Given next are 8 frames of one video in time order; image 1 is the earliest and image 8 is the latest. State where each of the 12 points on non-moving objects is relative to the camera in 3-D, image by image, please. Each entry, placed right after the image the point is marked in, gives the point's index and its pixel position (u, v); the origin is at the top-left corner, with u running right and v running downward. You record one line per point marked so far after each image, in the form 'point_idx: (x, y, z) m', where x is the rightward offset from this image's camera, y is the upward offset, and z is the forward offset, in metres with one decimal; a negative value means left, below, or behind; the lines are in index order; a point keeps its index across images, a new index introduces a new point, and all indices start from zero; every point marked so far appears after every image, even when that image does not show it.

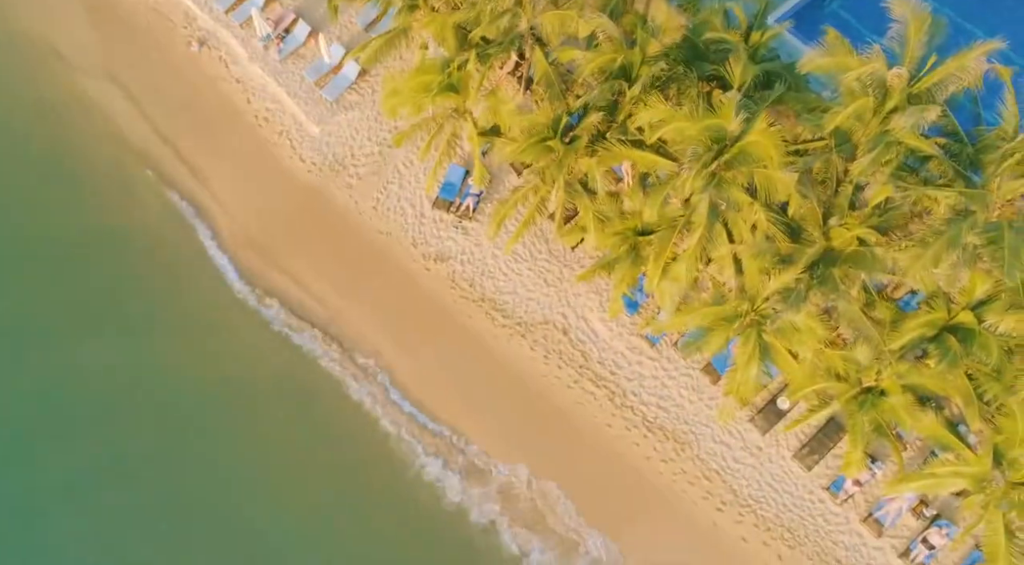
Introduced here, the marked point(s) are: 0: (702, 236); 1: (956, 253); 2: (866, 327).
0: (+3.2, +0.8, +15.2) m
1: (+6.8, +0.5, +13.9) m
2: (+5.9, -0.8, +14.7) m
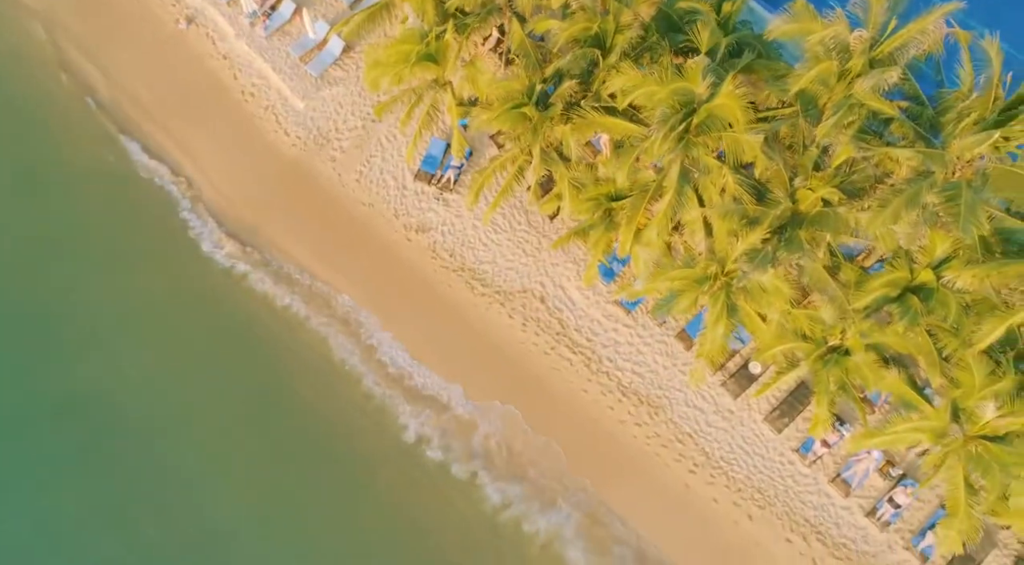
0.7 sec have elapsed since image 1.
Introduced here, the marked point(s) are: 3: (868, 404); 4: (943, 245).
0: (+2.8, +1.5, +15.6) m
1: (+6.4, +1.2, +14.3) m
2: (+5.5, -0.2, +15.1) m
3: (+6.6, -2.2, +16.5) m
4: (+6.9, +0.6, +14.3) m
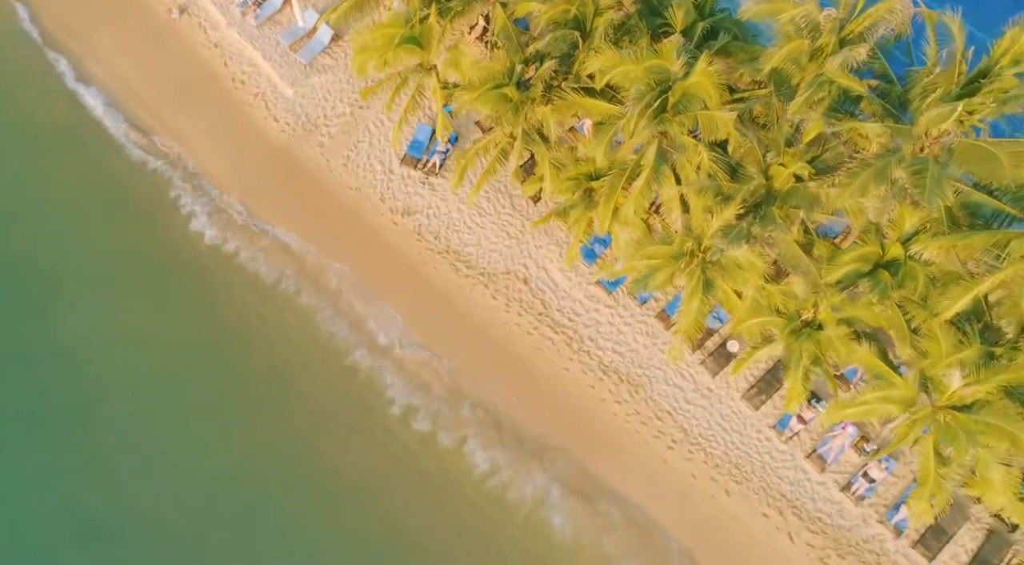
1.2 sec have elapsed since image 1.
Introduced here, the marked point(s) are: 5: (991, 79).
0: (+2.4, +1.9, +16.0) m
1: (+6.0, +1.6, +14.6) m
2: (+5.1, +0.3, +15.4) m
3: (+6.2, -1.8, +16.8) m
4: (+6.6, +1.0, +14.7) m
5: (+7.4, +3.2, +13.8) m
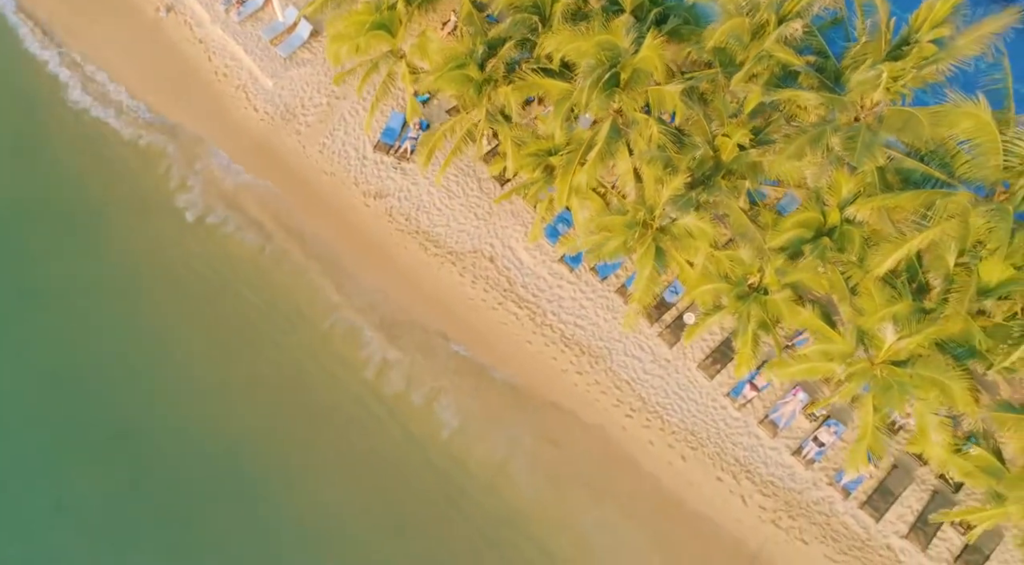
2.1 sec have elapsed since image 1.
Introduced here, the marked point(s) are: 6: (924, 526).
0: (+1.7, +2.5, +16.8) m
1: (+5.3, +2.3, +15.5) m
2: (+4.4, +0.9, +16.2) m
3: (+5.5, -1.2, +17.5) m
4: (+5.8, +1.7, +15.5) m
5: (+6.7, +3.9, +14.7) m
6: (+7.9, -4.7, +17.1) m
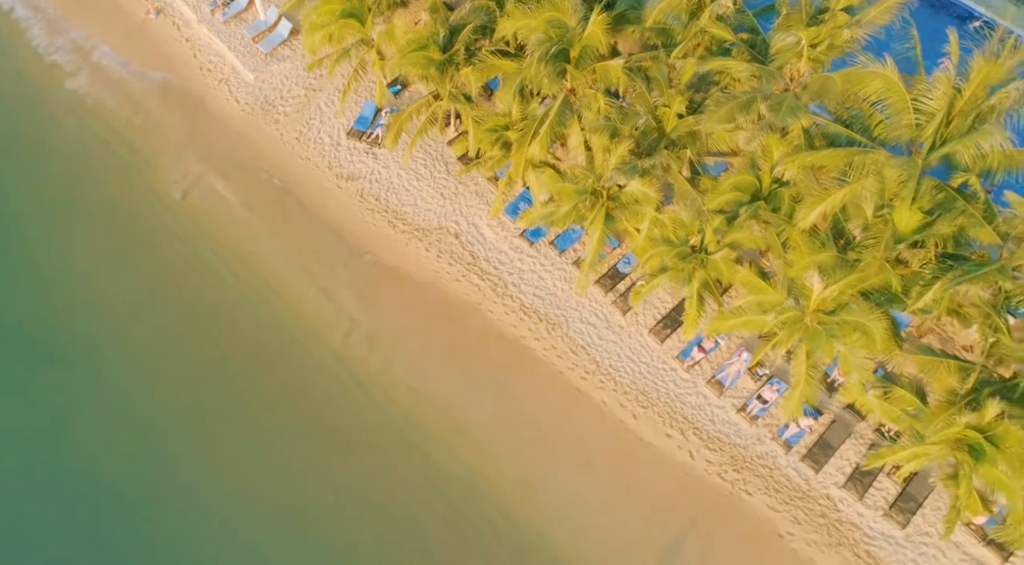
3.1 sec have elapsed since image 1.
0: (+0.8, +3.3, +18.1) m
1: (+4.4, +3.1, +16.7) m
2: (+3.5, +1.7, +17.4) m
3: (+4.6, -0.5, +18.6) m
4: (+5.0, +2.5, +16.7) m
5: (+5.8, +4.8, +16.1) m
6: (+7.1, -3.9, +18.0) m
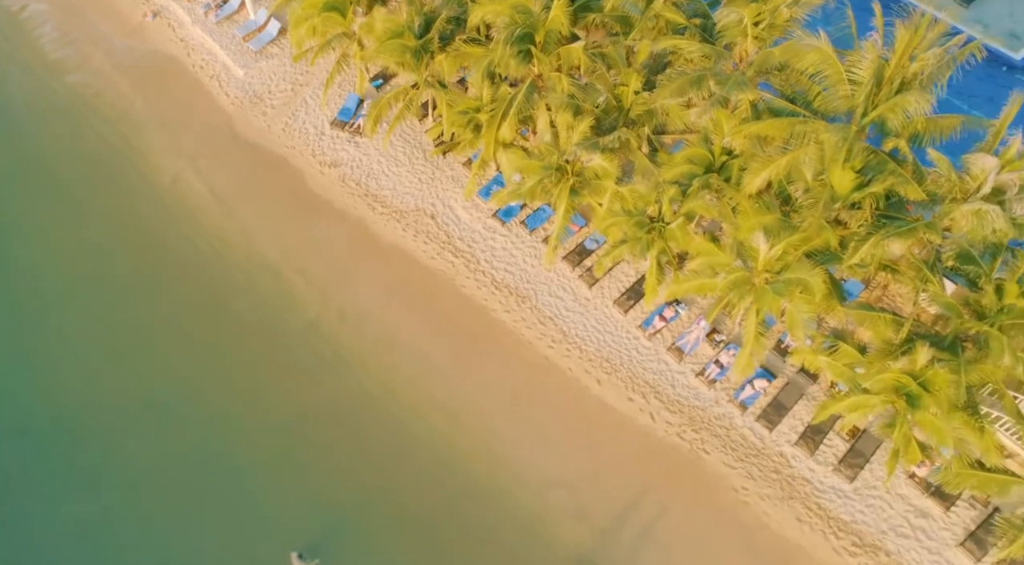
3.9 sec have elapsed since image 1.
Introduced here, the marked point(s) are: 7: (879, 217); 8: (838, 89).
0: (+0.2, +3.9, +19.4) m
1: (+3.8, +3.9, +18.0) m
2: (+2.8, +2.4, +18.6) m
3: (+3.9, +0.2, +19.7) m
4: (+4.3, +3.3, +18.0) m
5: (+5.1, +5.5, +17.4) m
6: (+6.4, -3.2, +18.9) m
7: (+6.9, +1.2, +16.7) m
8: (+6.1, +3.7, +16.7) m
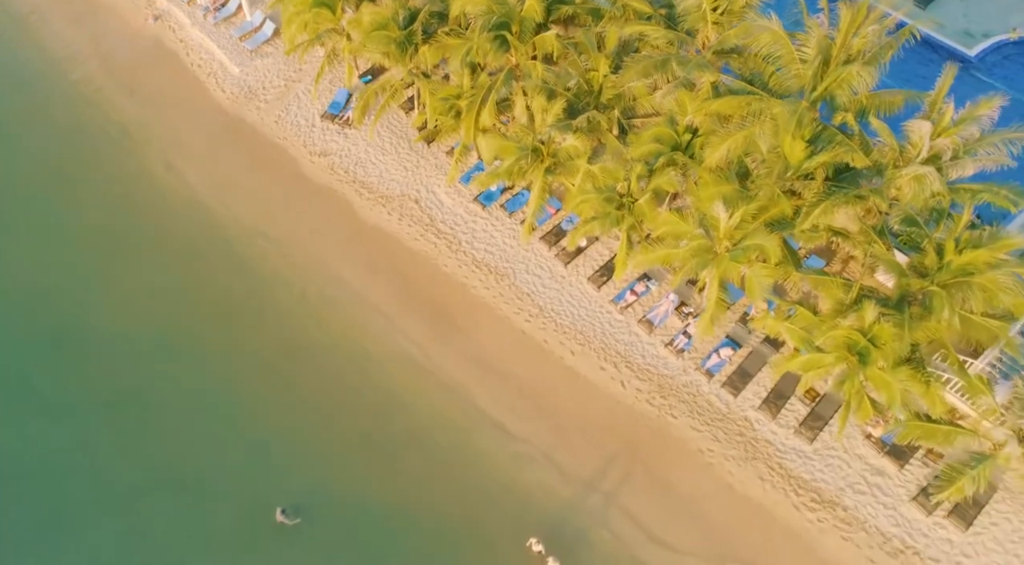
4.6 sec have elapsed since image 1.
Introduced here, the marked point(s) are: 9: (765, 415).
0: (-0.3, +4.5, +20.6) m
1: (+3.2, +4.5, +19.3) m
2: (+2.3, +3.0, +19.8) m
3: (+3.4, +0.7, +20.8) m
4: (+3.8, +3.9, +19.2) m
5: (+4.6, +6.2, +18.7) m
6: (+5.9, -2.6, +19.9) m
7: (+6.4, +1.9, +17.9) m
8: (+5.6, +4.4, +18.0) m
9: (+5.6, -2.9, +19.8) m
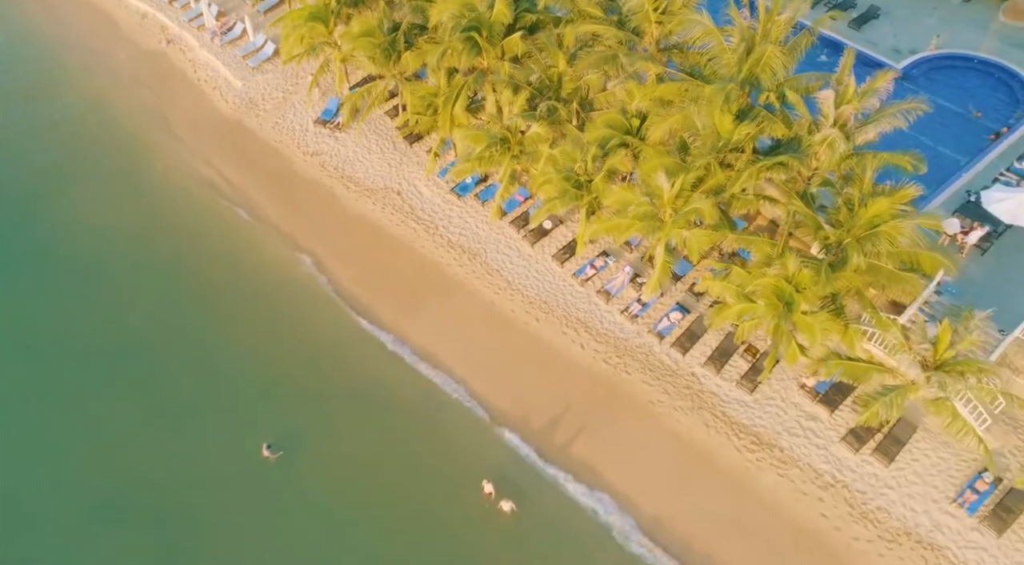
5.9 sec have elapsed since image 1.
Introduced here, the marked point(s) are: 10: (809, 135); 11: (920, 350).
0: (-1.1, +5.2, +23.3) m
1: (+2.5, +5.3, +22.0) m
2: (+1.6, +3.8, +22.4) m
3: (+2.7, +1.4, +23.2) m
4: (+3.0, +4.7, +21.9) m
5: (+3.9, +7.1, +21.6) m
6: (+5.1, -1.8, +22.0) m
7: (+5.6, +2.9, +20.4) m
8: (+4.9, +5.3, +20.7) m
9: (+4.9, -2.2, +21.9) m
10: (+6.7, +3.3, +19.8) m
11: (+8.7, -1.5, +18.9) m
